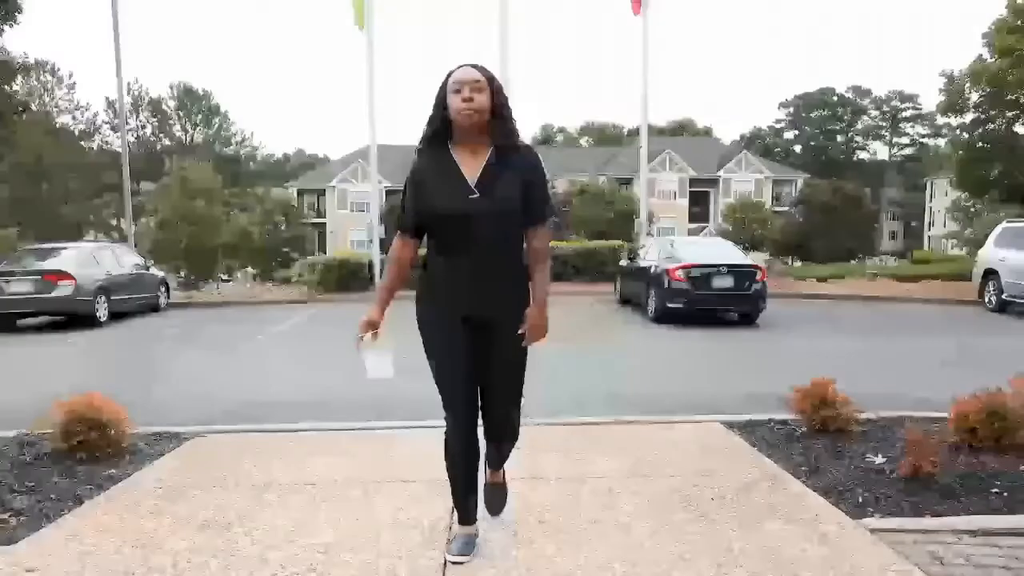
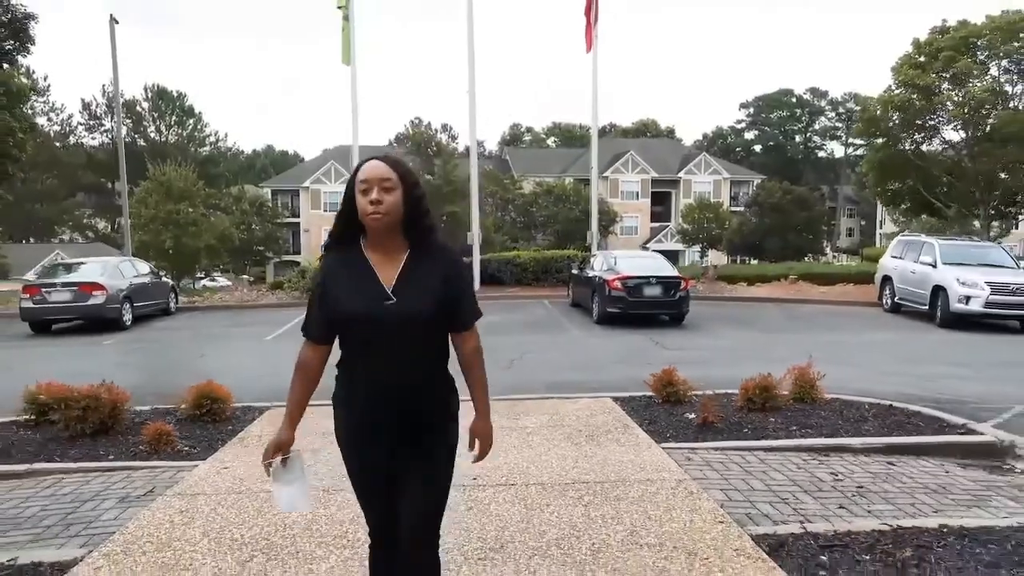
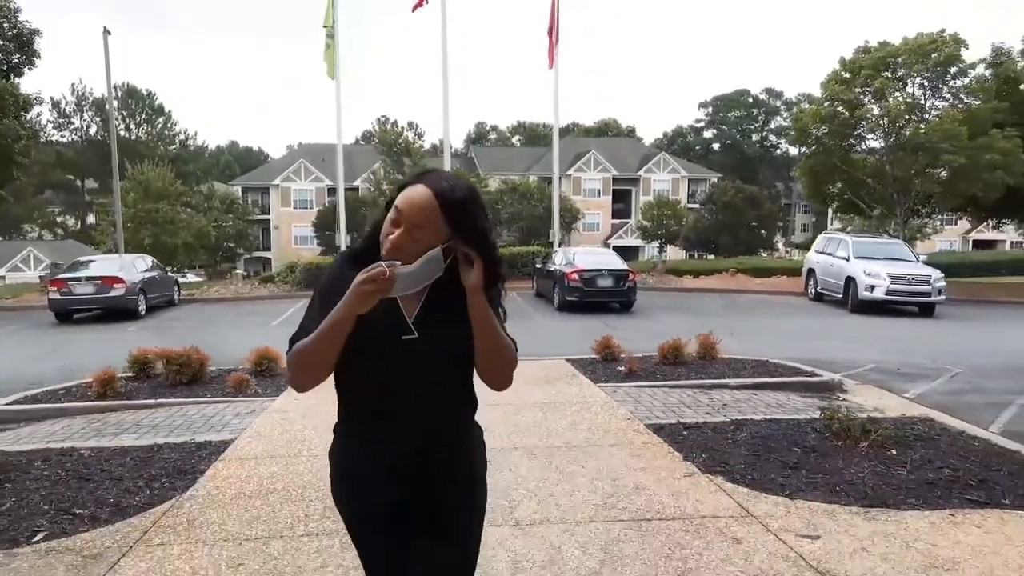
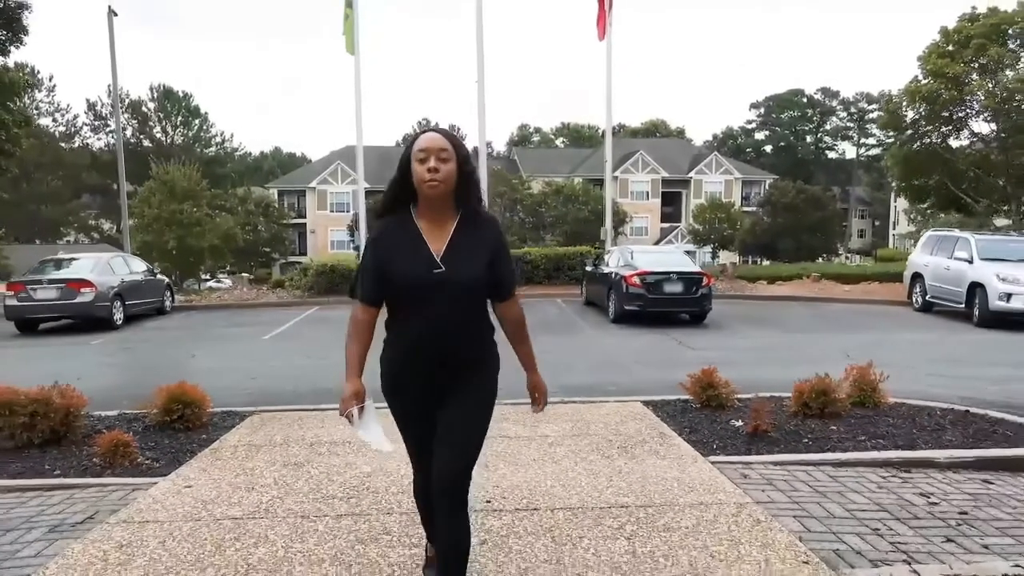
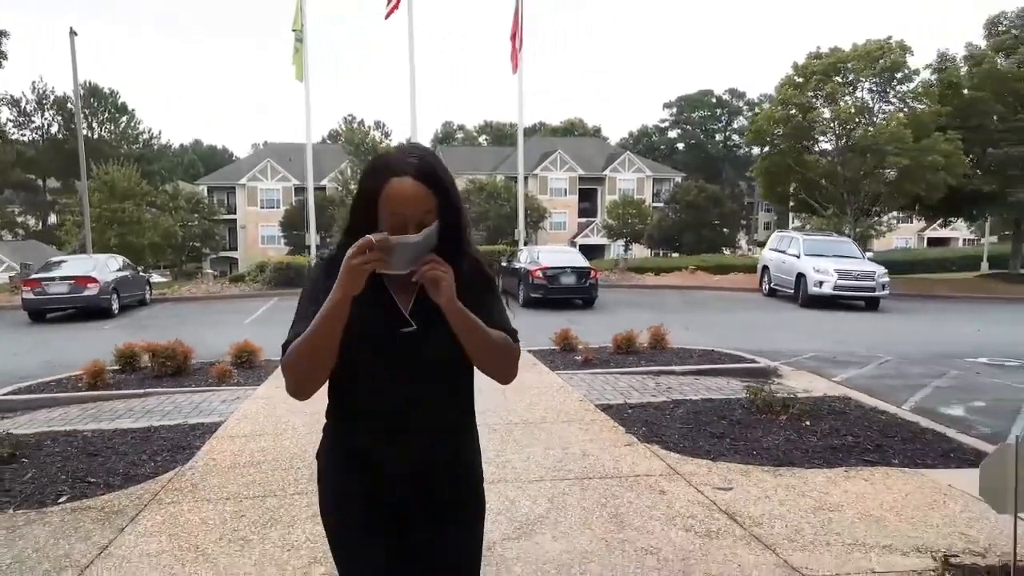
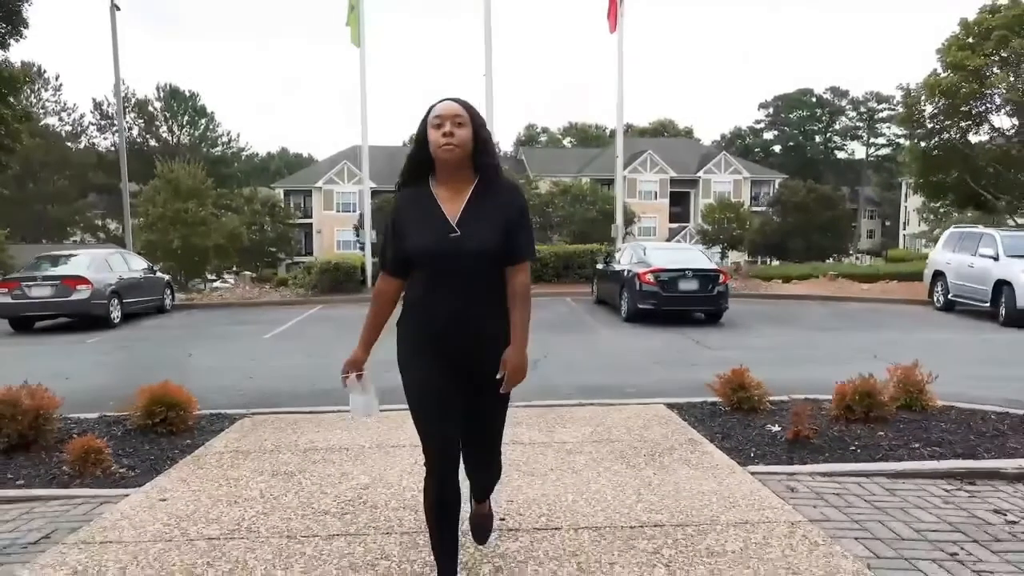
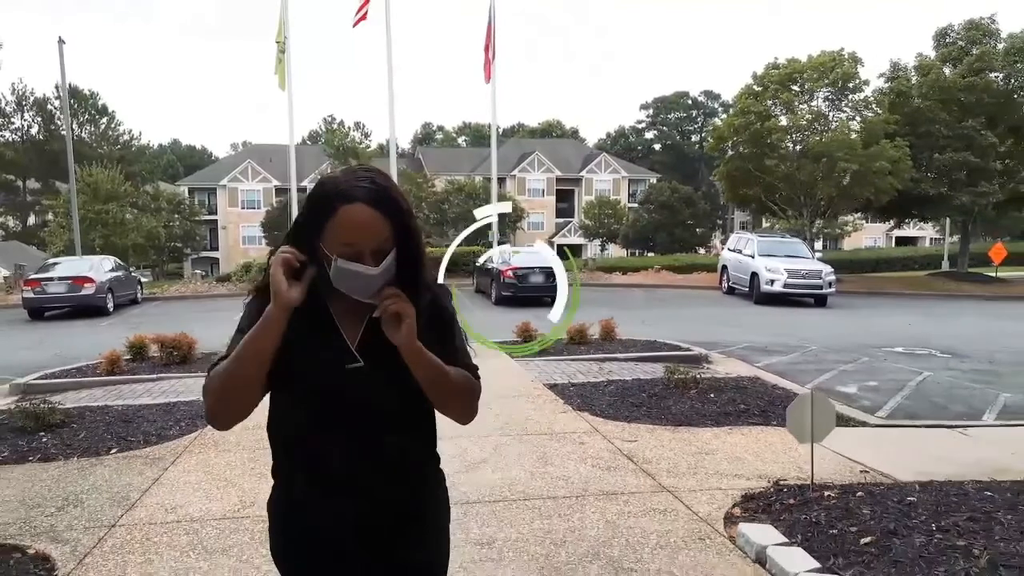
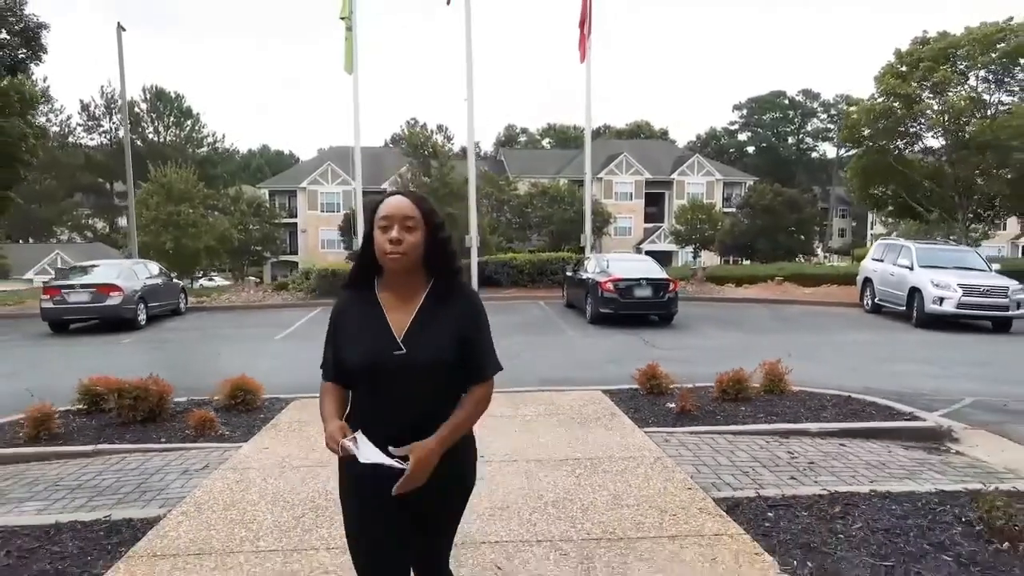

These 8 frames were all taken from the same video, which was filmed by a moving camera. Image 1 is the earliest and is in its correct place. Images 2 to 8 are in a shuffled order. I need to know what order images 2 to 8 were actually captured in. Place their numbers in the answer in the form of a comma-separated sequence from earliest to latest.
6, 4, 2, 8, 3, 5, 7
